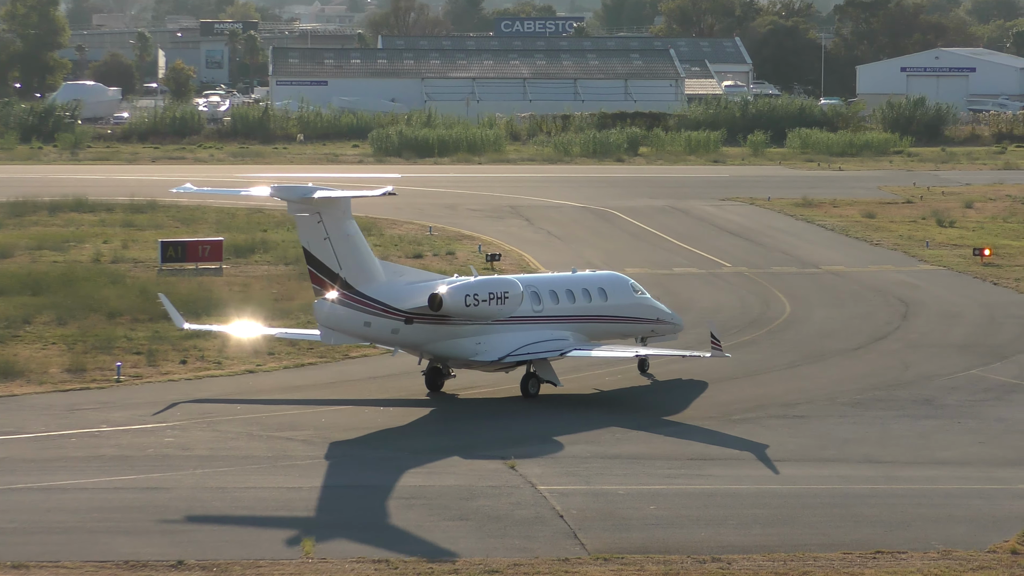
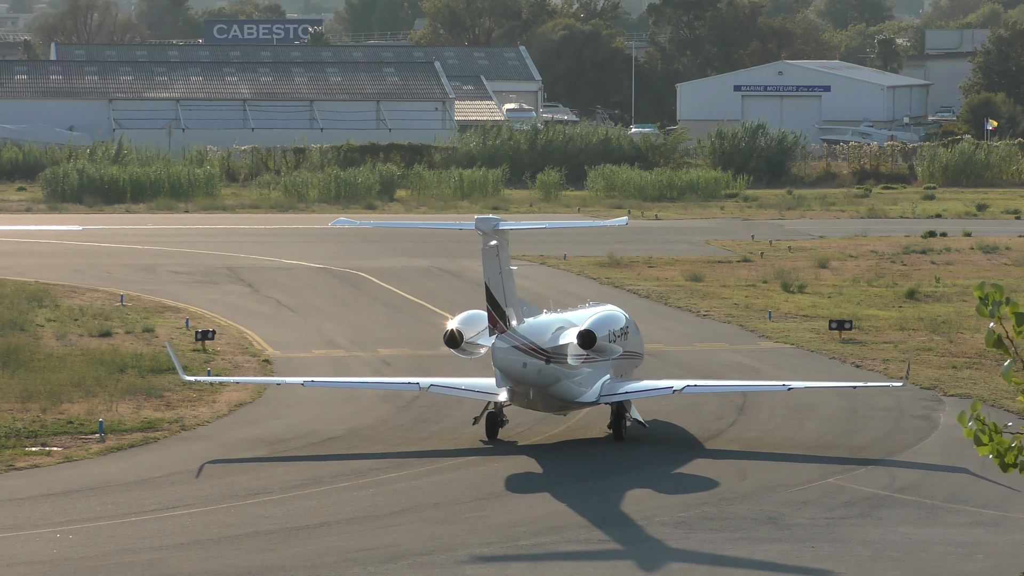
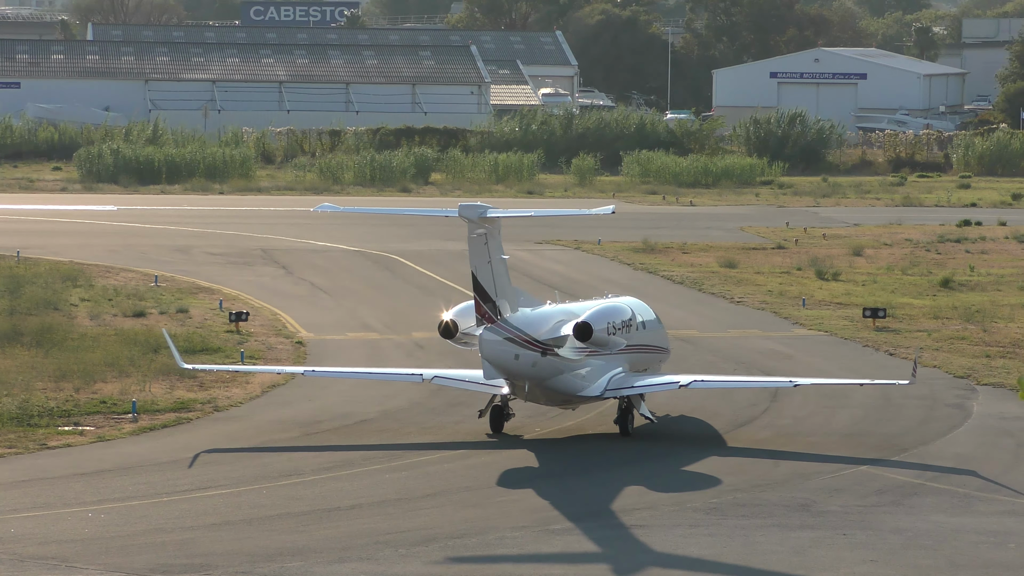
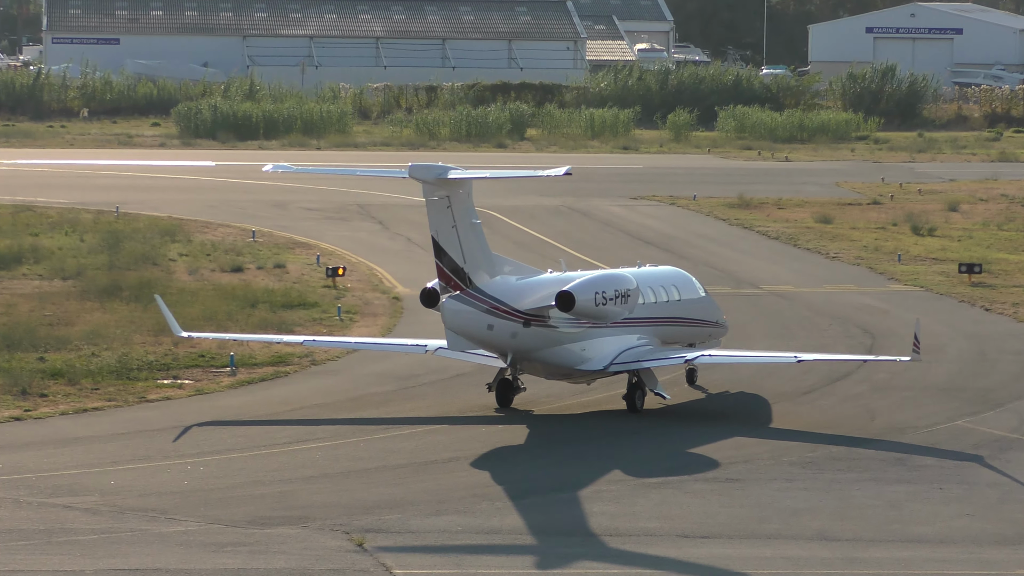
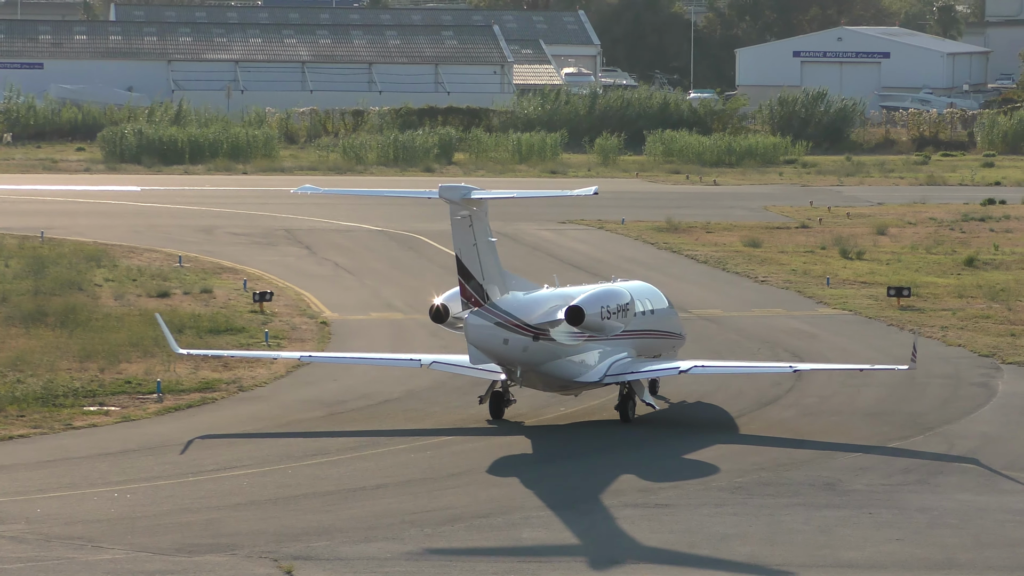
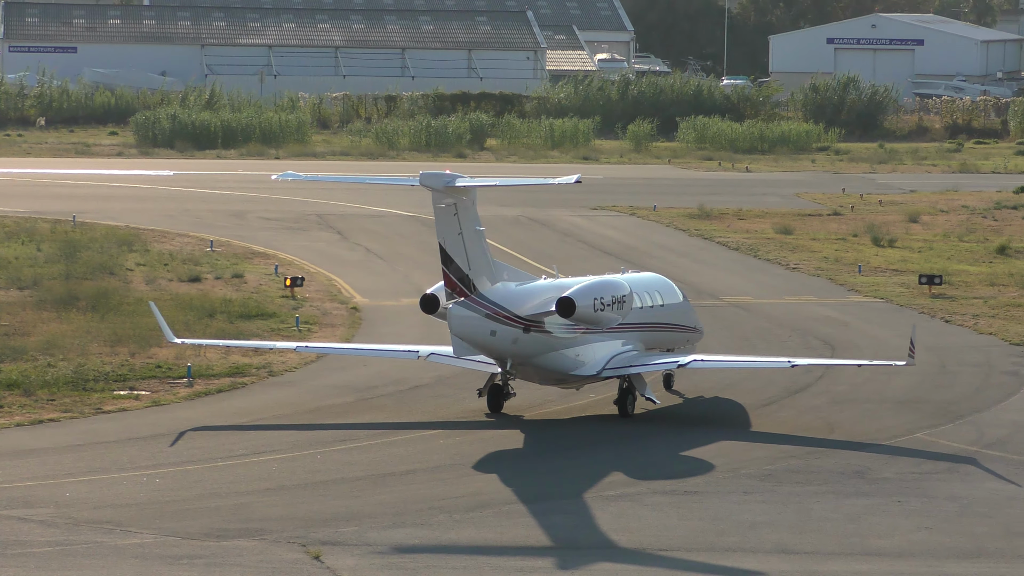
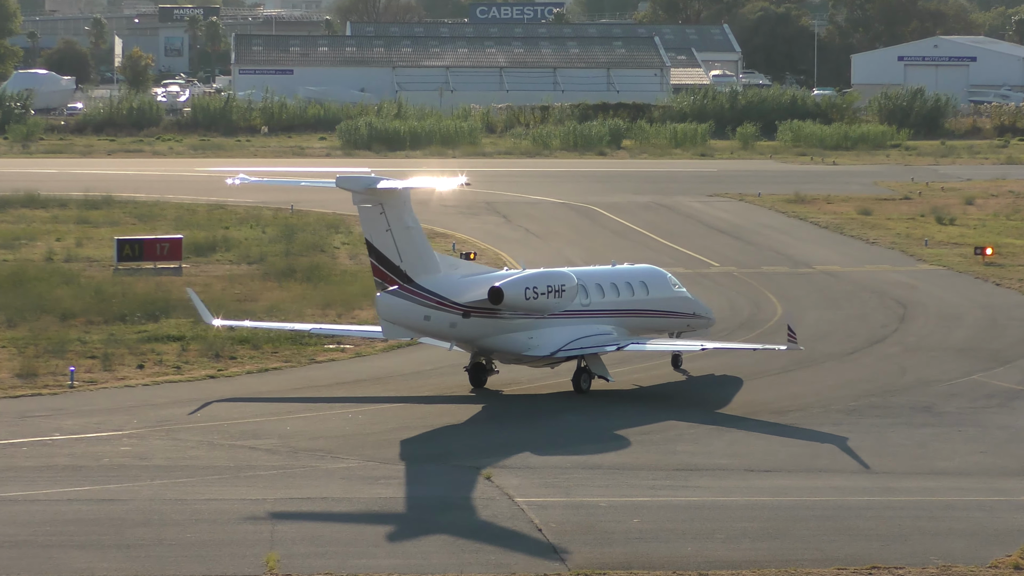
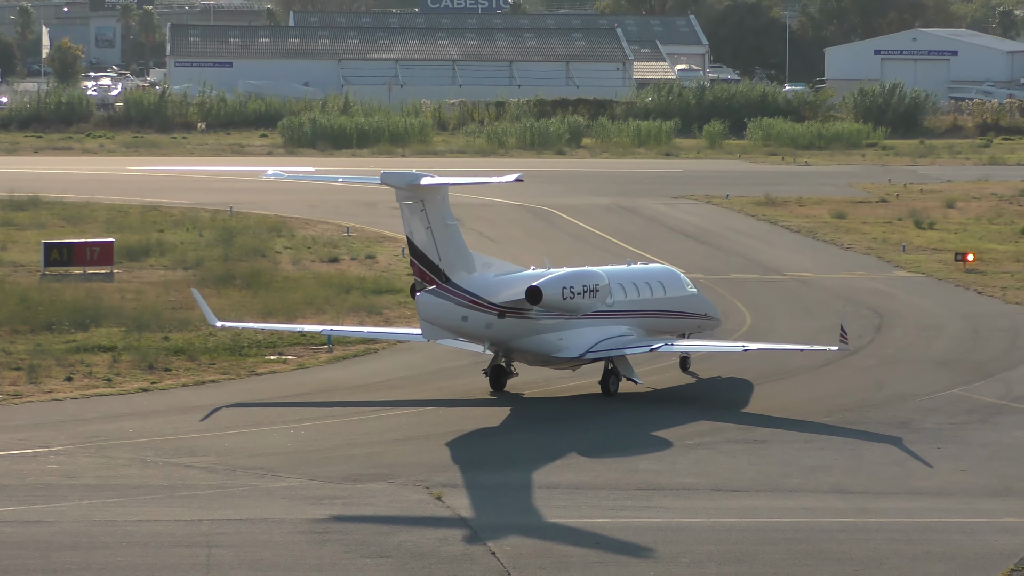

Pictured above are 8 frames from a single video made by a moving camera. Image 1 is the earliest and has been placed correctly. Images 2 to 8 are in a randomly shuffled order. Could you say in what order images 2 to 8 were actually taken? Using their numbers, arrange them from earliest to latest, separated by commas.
7, 8, 4, 6, 5, 3, 2
